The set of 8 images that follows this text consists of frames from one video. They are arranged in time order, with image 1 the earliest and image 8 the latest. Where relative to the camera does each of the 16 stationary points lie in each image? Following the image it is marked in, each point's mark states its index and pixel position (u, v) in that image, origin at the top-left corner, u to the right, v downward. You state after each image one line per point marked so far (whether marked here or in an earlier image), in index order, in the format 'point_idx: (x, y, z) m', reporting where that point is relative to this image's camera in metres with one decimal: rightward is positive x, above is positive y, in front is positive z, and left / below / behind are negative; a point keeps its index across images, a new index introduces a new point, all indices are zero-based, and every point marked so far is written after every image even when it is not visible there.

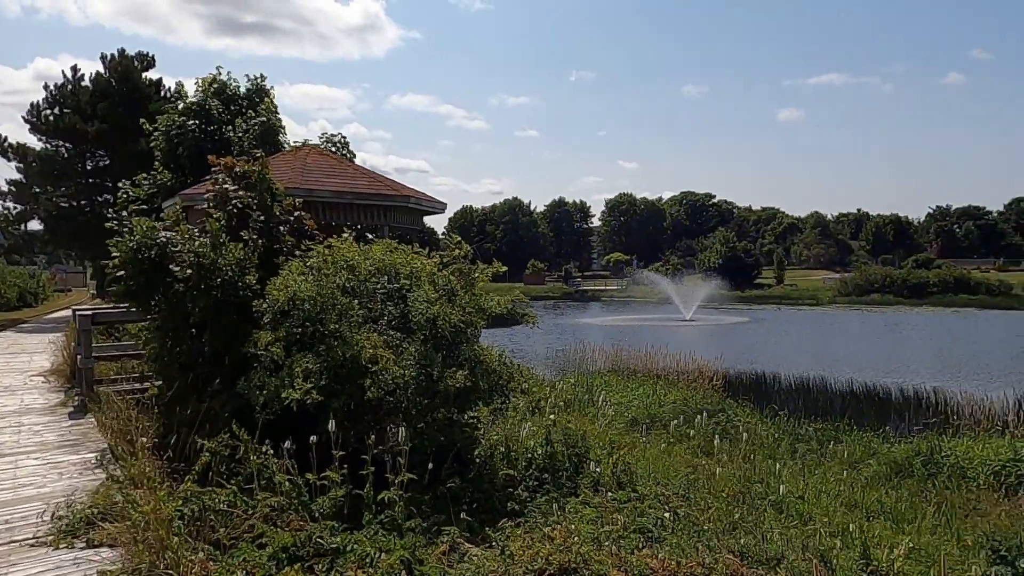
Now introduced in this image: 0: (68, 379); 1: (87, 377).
0: (-5.9, -1.2, +10.0) m
1: (-4.7, -1.0, +8.4) m
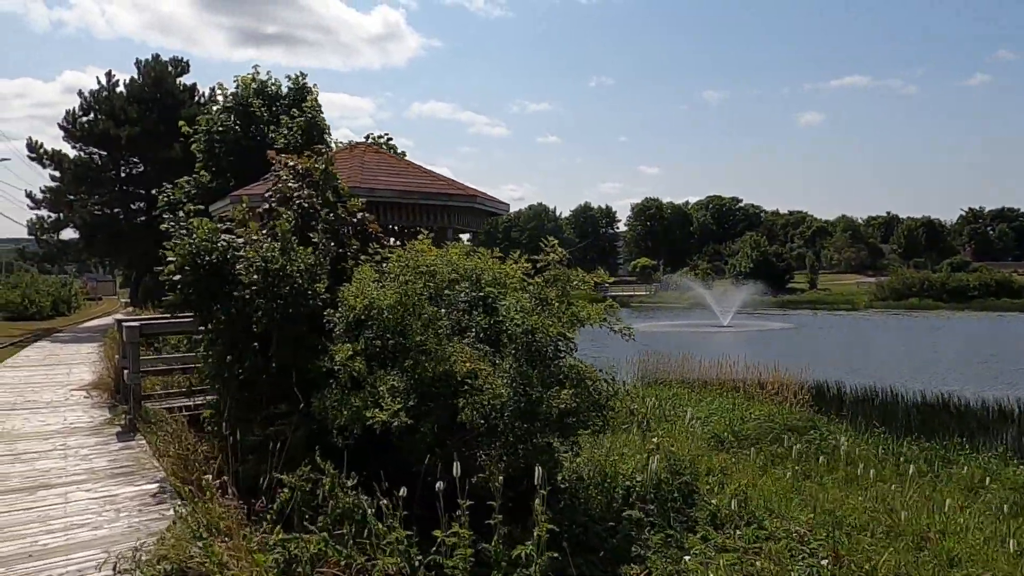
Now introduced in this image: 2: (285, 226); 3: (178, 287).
0: (-5.0, -1.3, +9.4) m
1: (-3.9, -1.1, +7.7) m
2: (-1.9, +0.5, +6.2) m
3: (-2.8, 0.0, +6.3) m
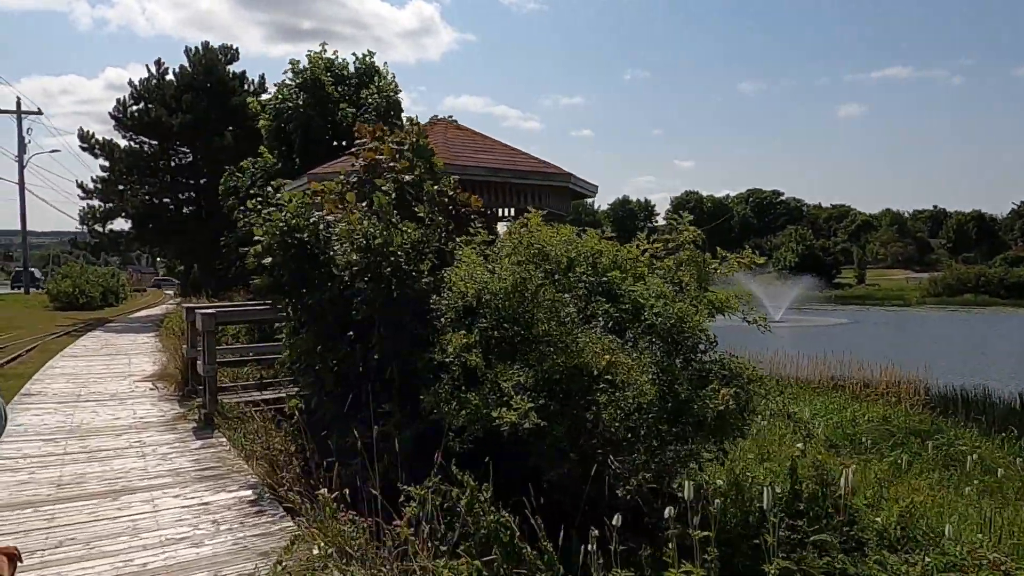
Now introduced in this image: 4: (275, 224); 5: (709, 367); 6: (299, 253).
0: (-3.9, -1.2, +8.9) m
1: (-2.8, -0.9, +7.2) m
2: (-0.9, +0.6, +5.5) m
3: (-1.9, +0.1, +5.7) m
4: (-1.7, +0.5, +5.5) m
5: (+1.3, -0.5, +5.1) m
6: (-1.6, +0.2, +5.5) m
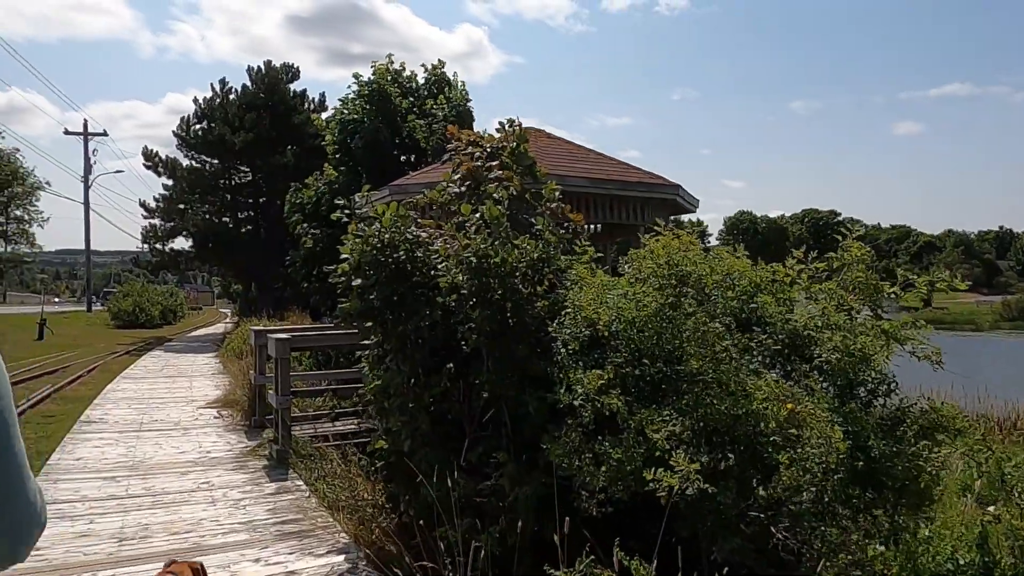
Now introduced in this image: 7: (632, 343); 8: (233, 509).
0: (-2.9, -1.4, +8.2) m
1: (-1.9, -1.1, +6.5) m
2: (-0.1, +0.5, +4.7) m
3: (-1.0, 0.0, +5.0) m
4: (-0.9, +0.3, +4.8) m
5: (+2.1, -0.7, +4.1) m
6: (-0.7, +0.1, +4.8) m
7: (+0.7, -0.3, +4.2) m
8: (-1.9, -1.5, +5.1) m
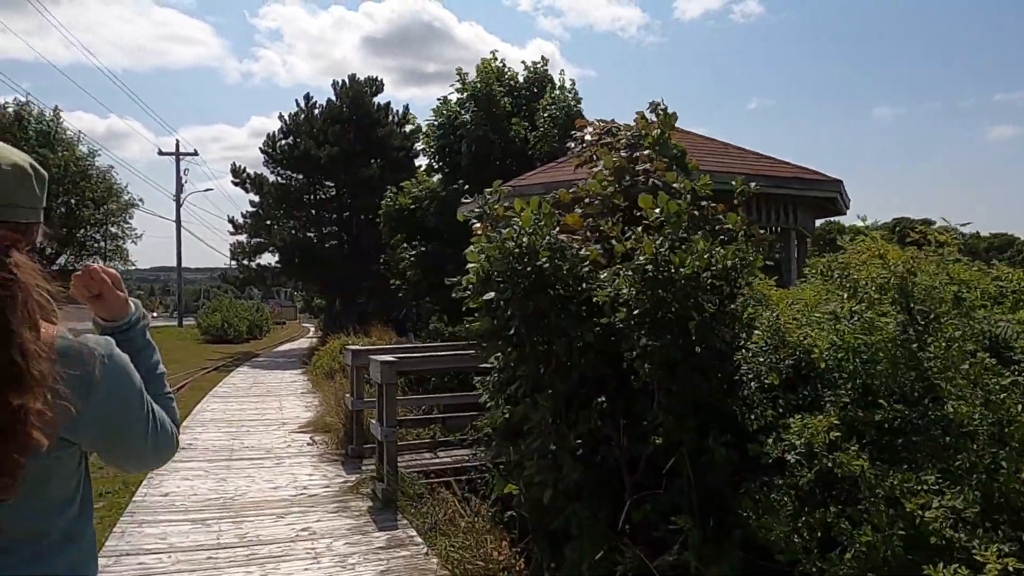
0: (-1.7, -1.6, +7.5) m
1: (-0.9, -1.3, +5.7) m
2: (+0.7, +0.4, +3.8) m
3: (-0.2, -0.1, +4.1) m
4: (0.0, +0.2, +3.9) m
5: (+2.9, -0.7, +3.0) m
6: (+0.1, 0.0, +3.9) m
7: (+1.5, -0.4, +3.2) m
8: (-1.0, -1.6, +4.3) m
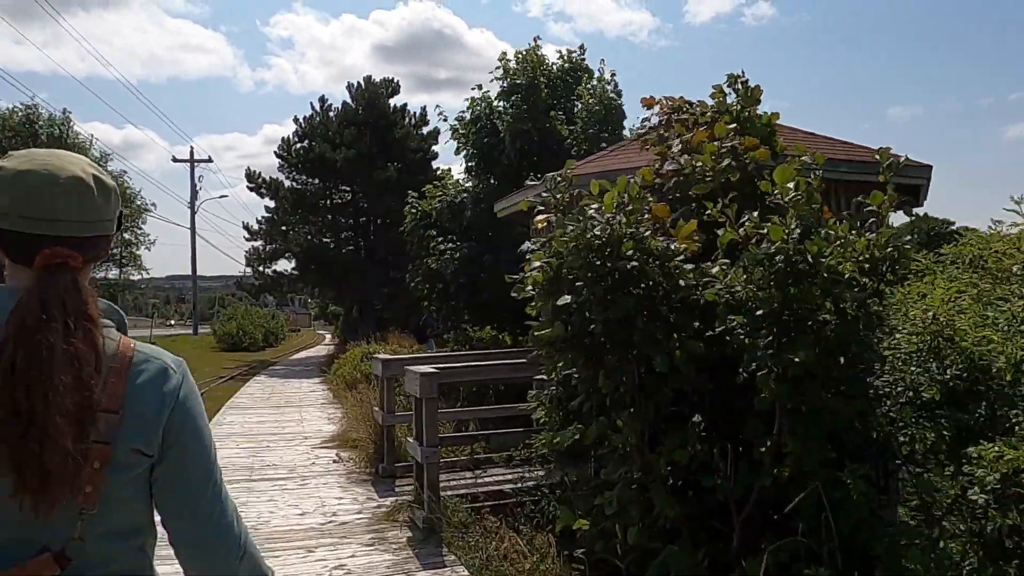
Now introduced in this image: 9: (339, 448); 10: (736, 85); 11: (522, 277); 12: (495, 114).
0: (-1.3, -1.6, +6.9) m
1: (-0.5, -1.3, +5.0) m
2: (+1.1, +0.4, +3.2) m
3: (+0.2, -0.1, +3.5) m
4: (+0.3, +0.2, +3.3) m
5: (+3.2, -0.7, +2.3) m
6: (+0.5, 0.0, +3.2) m
7: (+1.8, -0.3, +2.5) m
8: (-0.6, -1.6, +3.6) m
9: (-1.9, -1.7, +8.1) m
10: (+1.3, +1.2, +4.4) m
11: (0.0, 0.0, +3.7) m
12: (-0.4, +2.3, +10.1) m
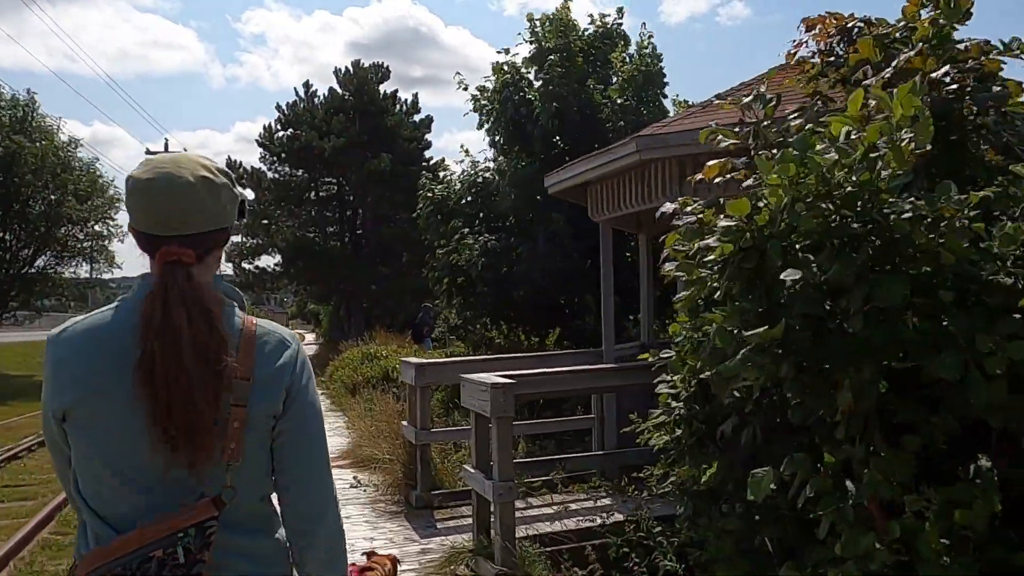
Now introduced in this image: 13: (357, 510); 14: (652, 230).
0: (-0.8, -1.5, +5.7) m
1: (0.0, -1.2, +3.9) m
2: (+1.6, +0.5, +2.0) m
3: (+0.7, 0.0, +2.3) m
4: (+0.8, +0.3, +2.1) m
5: (+3.8, -0.6, +1.2) m
6: (+1.0, +0.1, +2.1) m
7: (+2.4, -0.3, +1.4) m
8: (-0.1, -1.5, +2.5) m
9: (-1.5, -1.6, +6.9) m
10: (+1.8, +1.3, +3.3) m
11: (+0.6, +0.1, +2.5) m
12: (0.0, +2.4, +8.9) m
13: (-1.1, -1.6, +5.5) m
14: (+1.3, +0.5, +6.9) m
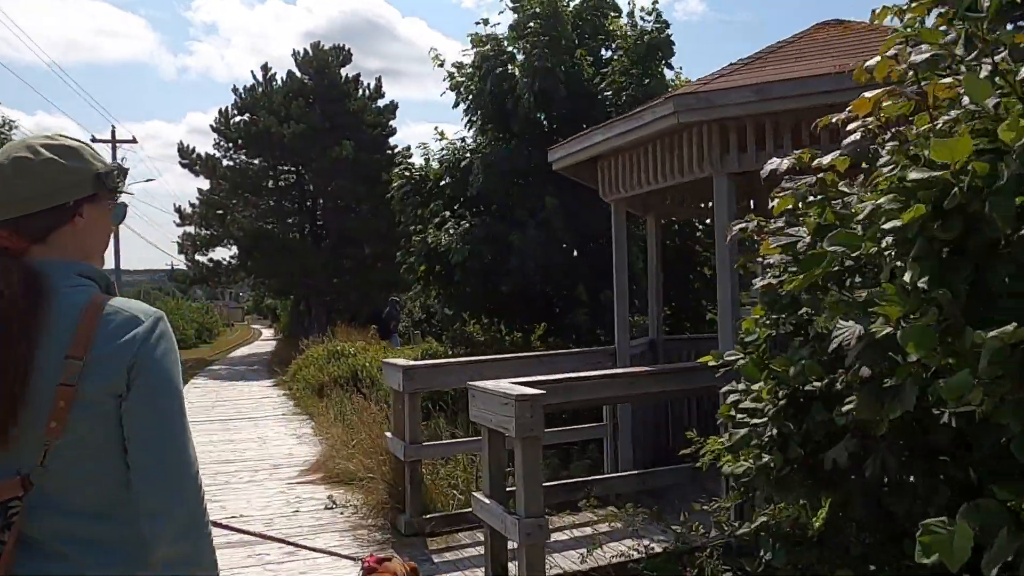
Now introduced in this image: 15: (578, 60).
0: (-0.8, -1.5, +4.9) m
1: (+0.1, -1.1, +3.1) m
2: (+1.8, +0.5, +1.3) m
3: (+0.9, 0.0, +1.6) m
4: (+1.0, +0.3, +1.4) m
5: (+4.1, -0.6, +0.7) m
6: (+1.2, +0.1, +1.4) m
7: (+2.6, -0.2, +0.8) m
8: (+0.1, -1.5, +1.7) m
9: (-1.5, -1.6, +6.1) m
10: (+2.0, +1.3, +2.6) m
11: (+0.8, +0.2, +1.8) m
12: (-0.2, +2.5, +8.1) m
13: (-1.1, -1.5, +4.7) m
14: (+1.2, +0.6, +6.2) m
15: (+0.8, +2.7, +9.0) m
